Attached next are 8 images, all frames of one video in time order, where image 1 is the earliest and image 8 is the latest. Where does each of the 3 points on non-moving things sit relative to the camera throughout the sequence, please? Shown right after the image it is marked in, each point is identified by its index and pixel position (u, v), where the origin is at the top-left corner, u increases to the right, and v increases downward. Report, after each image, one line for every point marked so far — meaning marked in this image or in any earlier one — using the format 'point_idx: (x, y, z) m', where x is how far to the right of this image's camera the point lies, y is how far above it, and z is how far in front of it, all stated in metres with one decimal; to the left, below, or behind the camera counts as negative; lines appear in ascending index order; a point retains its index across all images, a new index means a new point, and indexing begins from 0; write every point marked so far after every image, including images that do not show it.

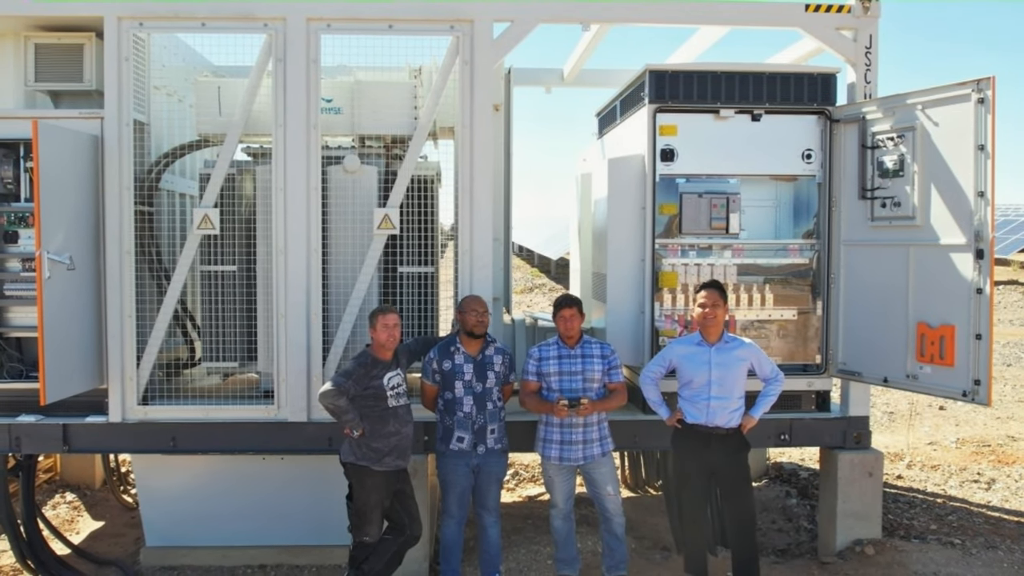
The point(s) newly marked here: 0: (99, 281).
0: (-5.8, +0.1, +4.5) m
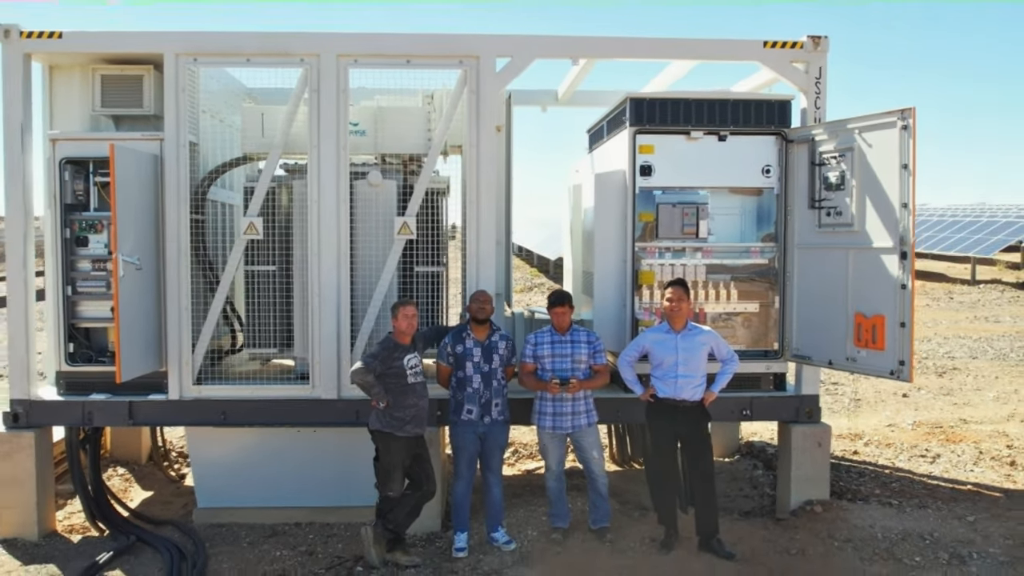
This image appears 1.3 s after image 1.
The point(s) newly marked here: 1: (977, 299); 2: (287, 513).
0: (-5.8, +0.2, +5.3) m
1: (+26.1, -0.5, +17.7) m
2: (-3.8, -3.7, +5.3) m
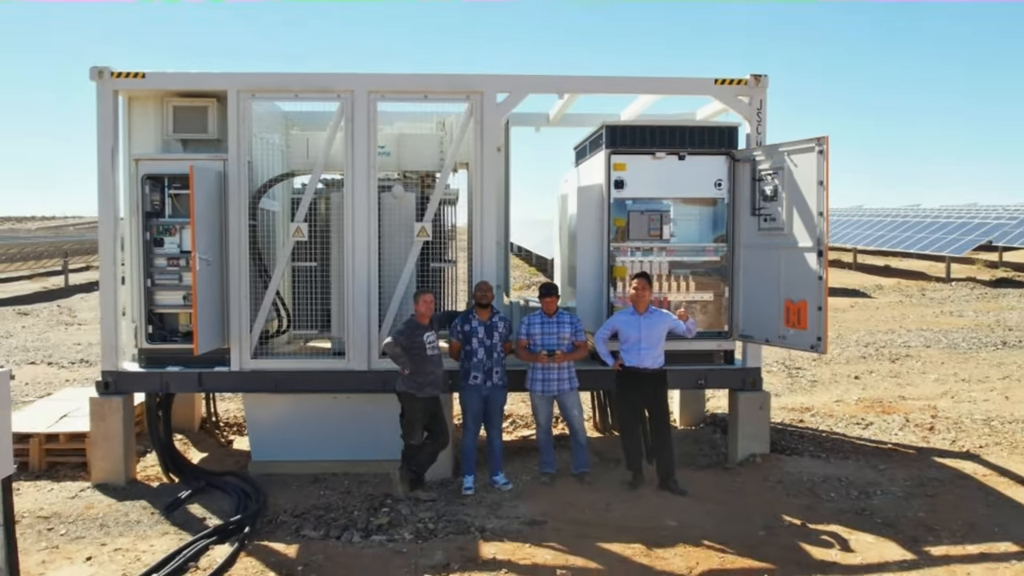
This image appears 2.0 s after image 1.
0: (-5.9, +0.3, +6.5) m
1: (+26.1, -0.4, +18.9) m
2: (-3.8, -3.6, +6.5) m
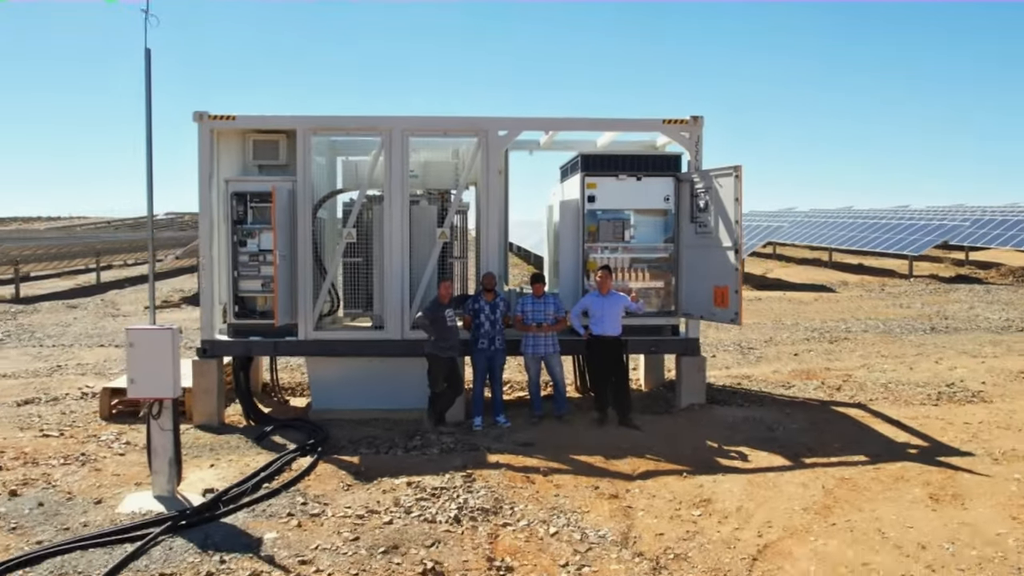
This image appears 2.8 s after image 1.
0: (-5.9, +0.6, +8.5) m
1: (+26.0, -0.1, +21.0) m
2: (-3.9, -3.3, +8.6) m
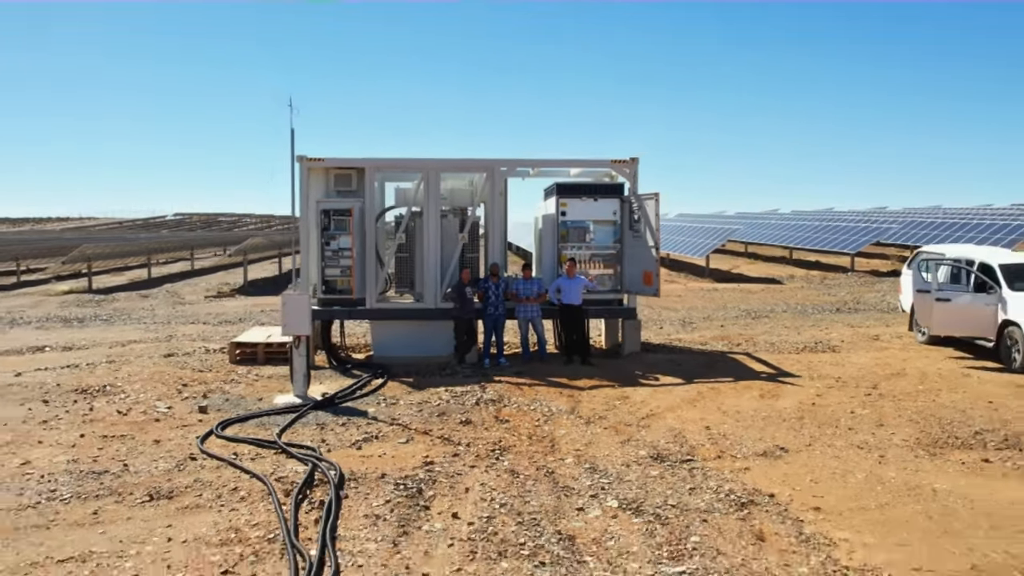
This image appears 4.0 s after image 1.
0: (-6.0, +1.2, +12.6) m
1: (+25.9, +0.5, +25.0) m
2: (-4.0, -2.7, +12.7) m
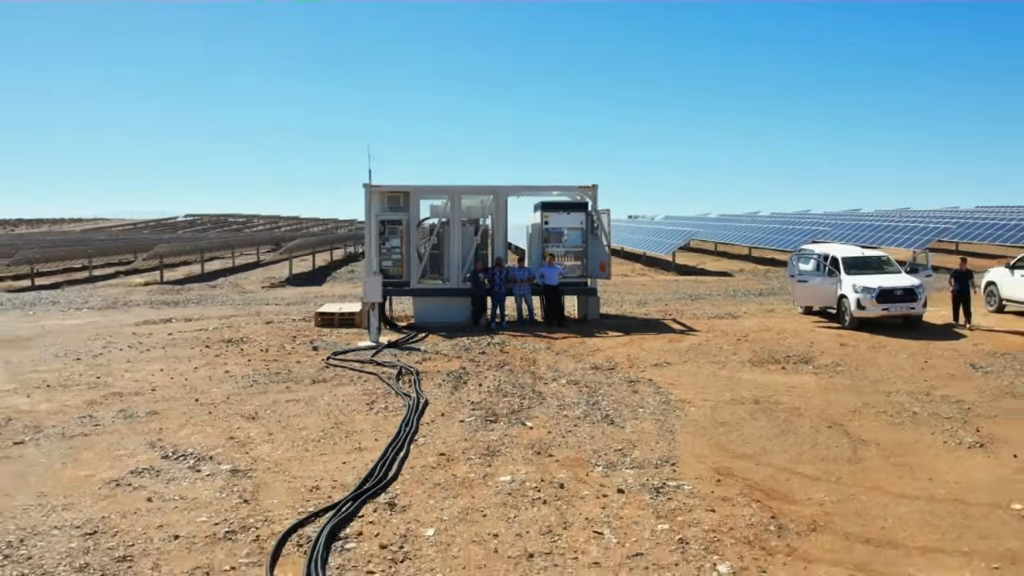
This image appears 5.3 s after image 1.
0: (-6.1, +2.0, +18.3) m
1: (+25.8, +1.3, +30.7) m
2: (-4.0, -2.0, +18.3) m
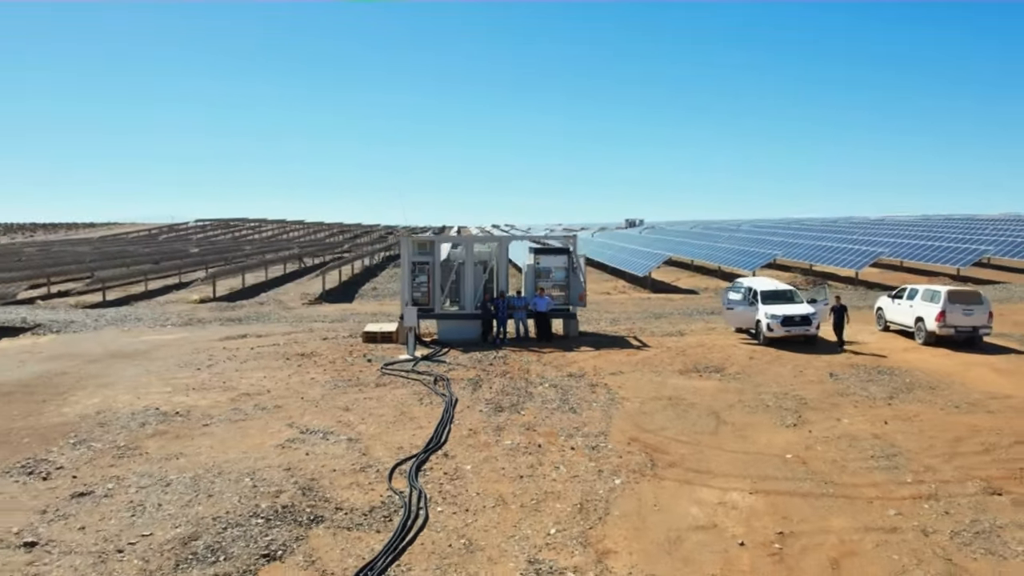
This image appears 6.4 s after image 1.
0: (-6.1, 0.0, +24.0) m
1: (+25.8, -0.5, +36.5) m
2: (-4.0, -3.9, +24.1) m
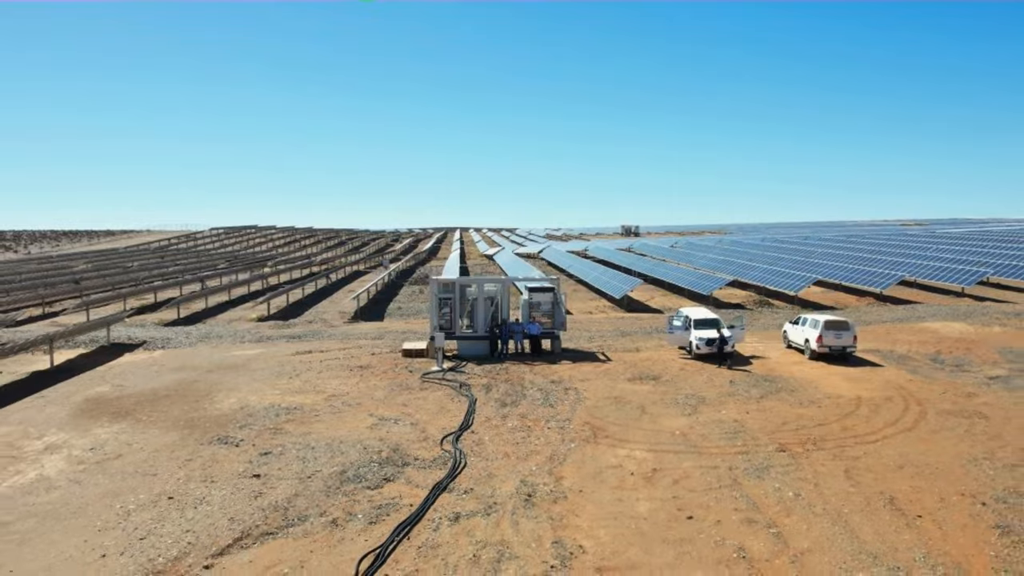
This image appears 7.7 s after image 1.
0: (-6.1, -3.0, +32.7) m
1: (+25.9, -3.4, +45.1) m
2: (-4.0, -6.9, +32.8) m
